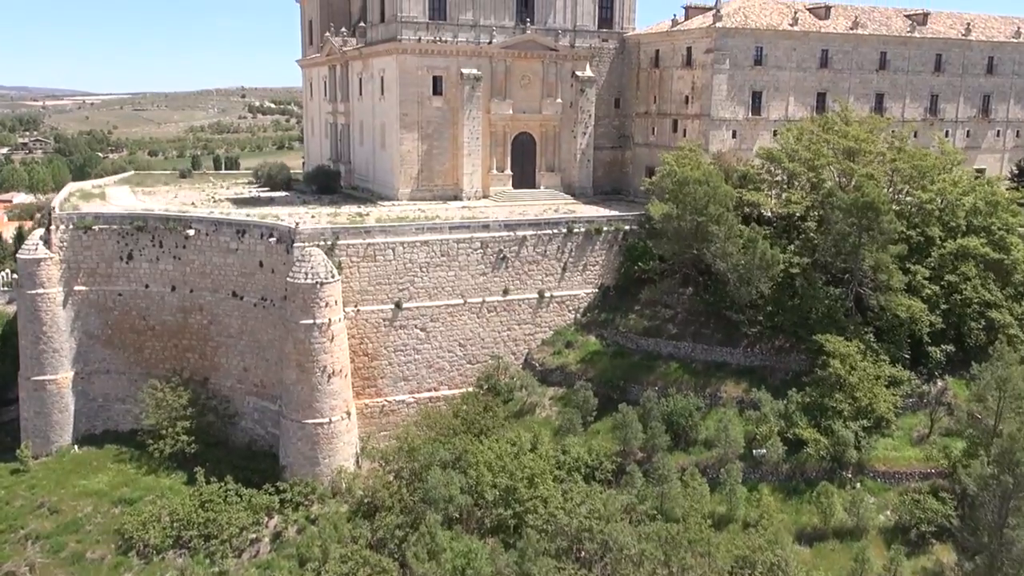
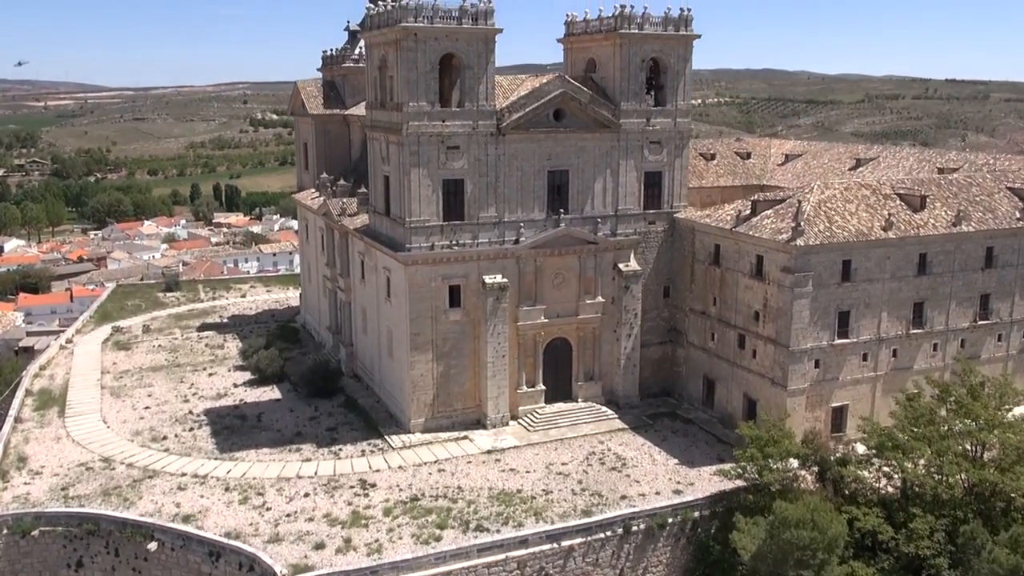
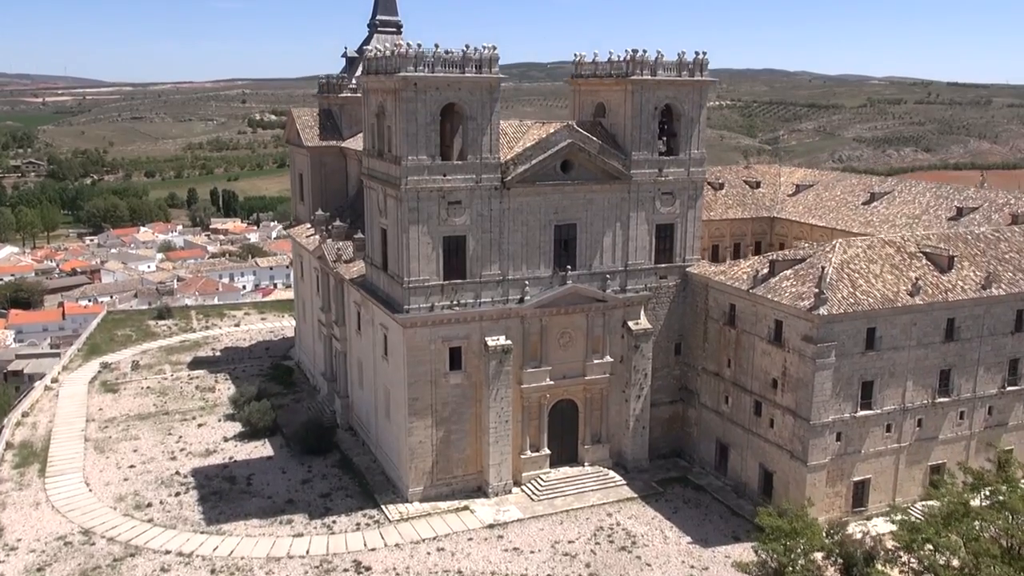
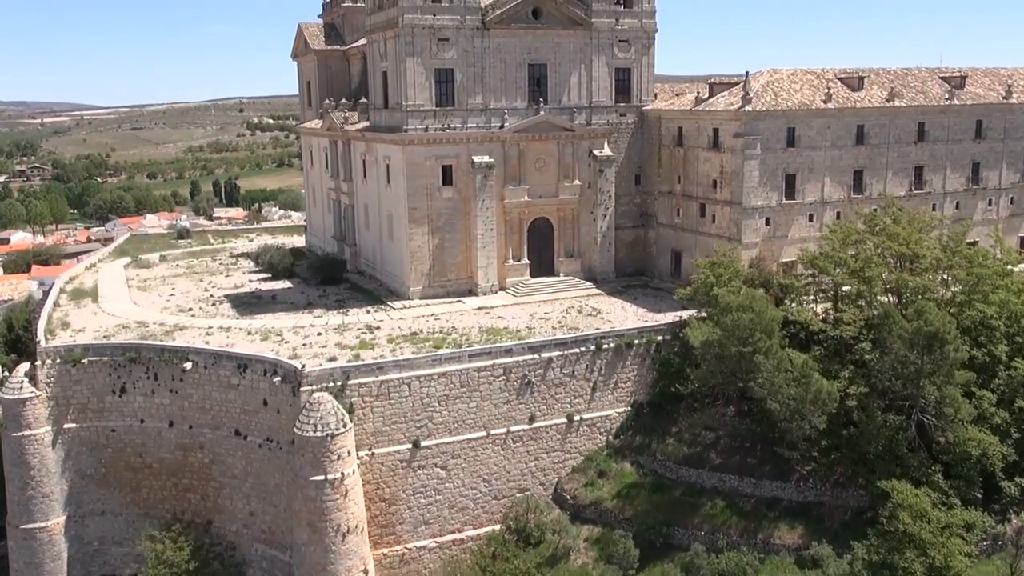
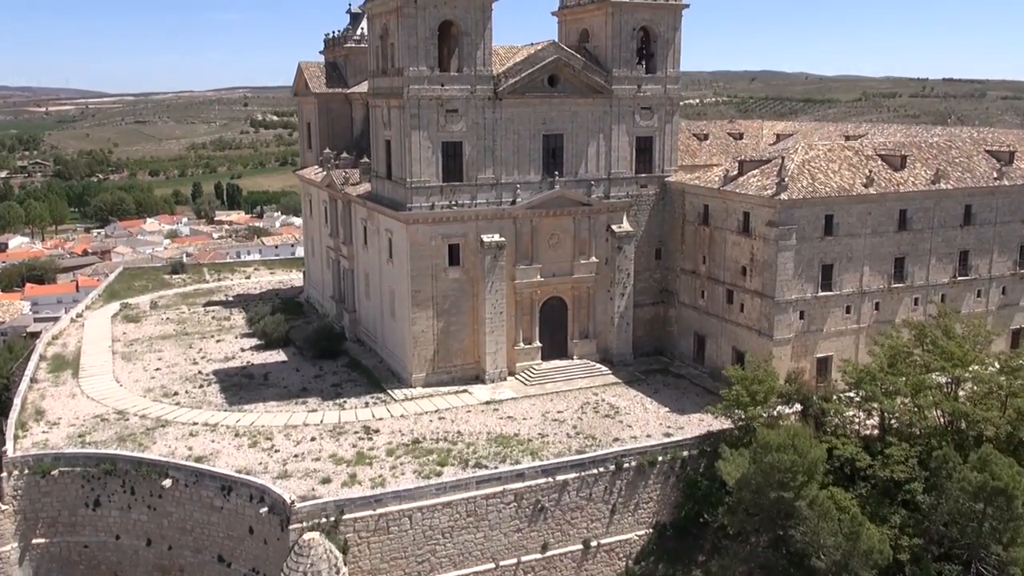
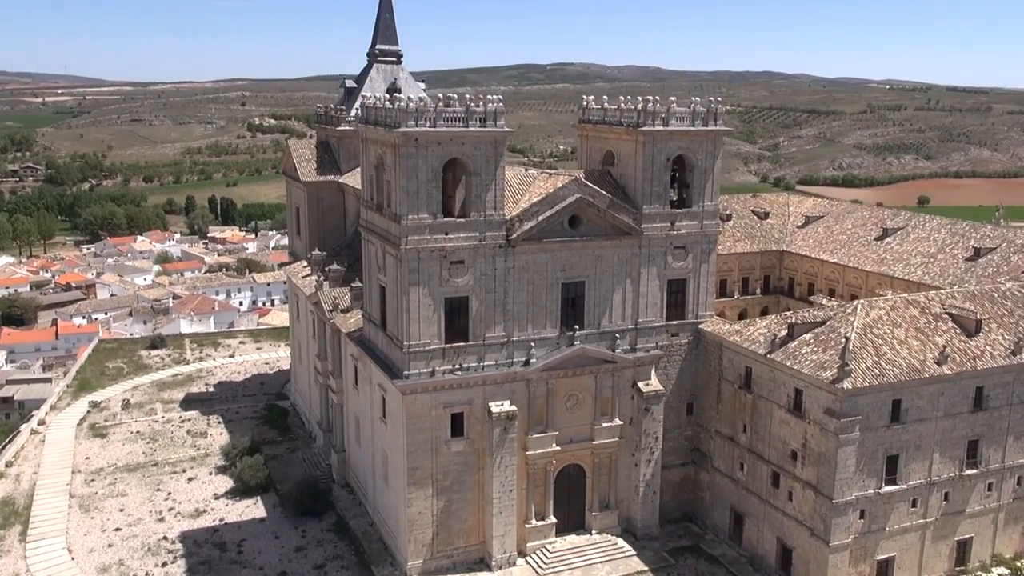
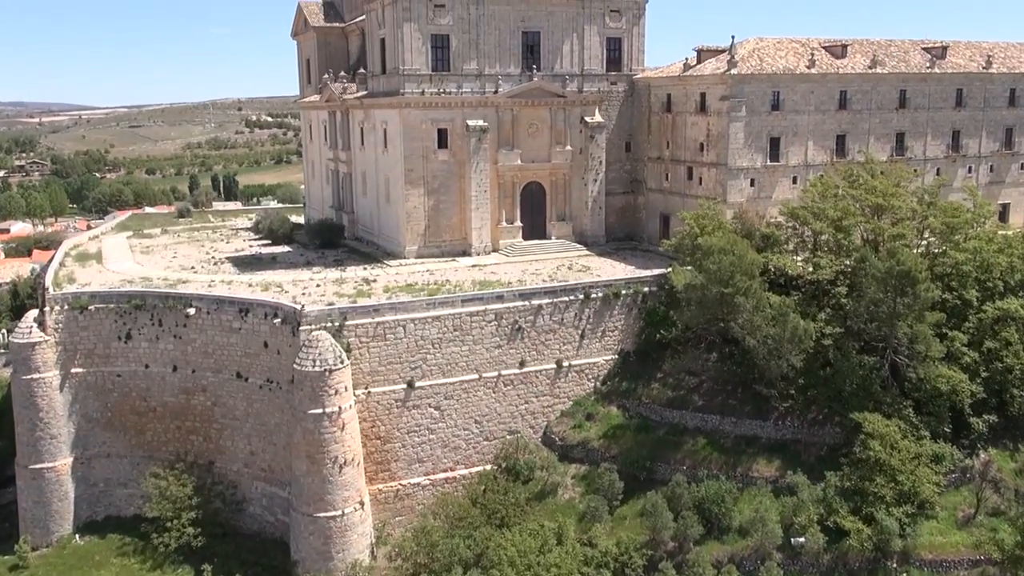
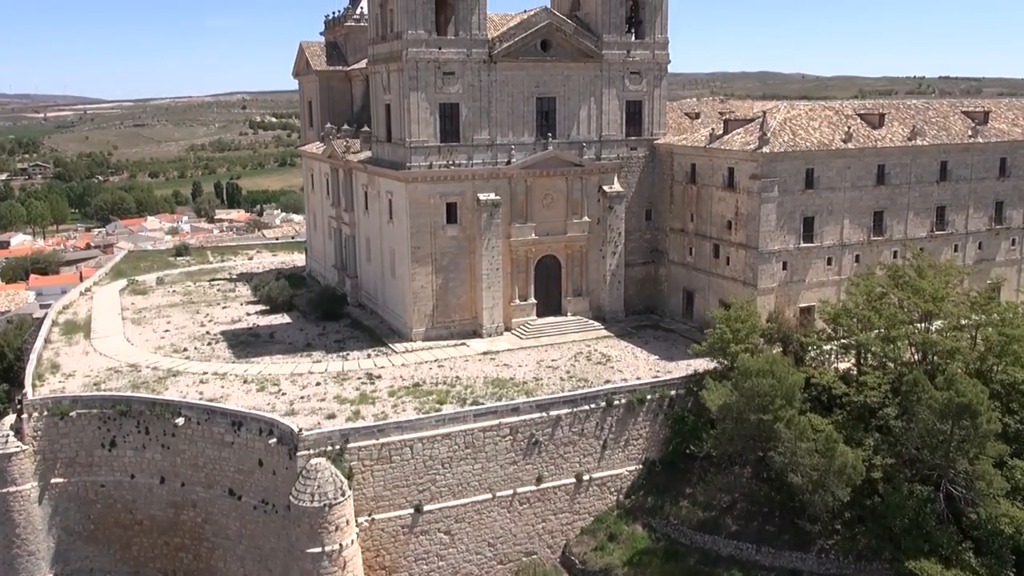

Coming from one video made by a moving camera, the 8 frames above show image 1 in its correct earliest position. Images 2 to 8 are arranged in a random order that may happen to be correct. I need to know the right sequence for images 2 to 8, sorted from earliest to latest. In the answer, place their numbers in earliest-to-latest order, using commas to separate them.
7, 4, 8, 5, 2, 3, 6
